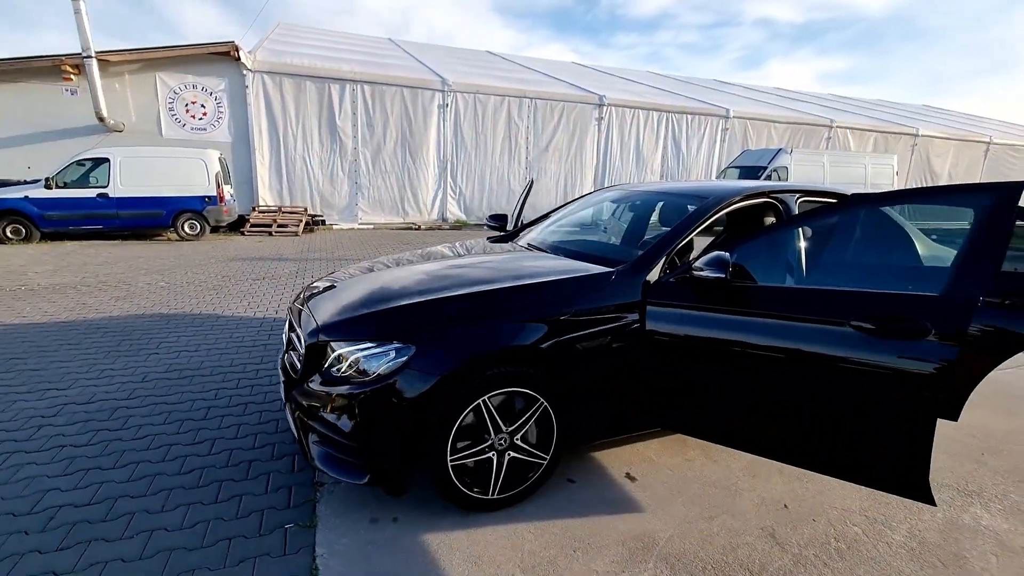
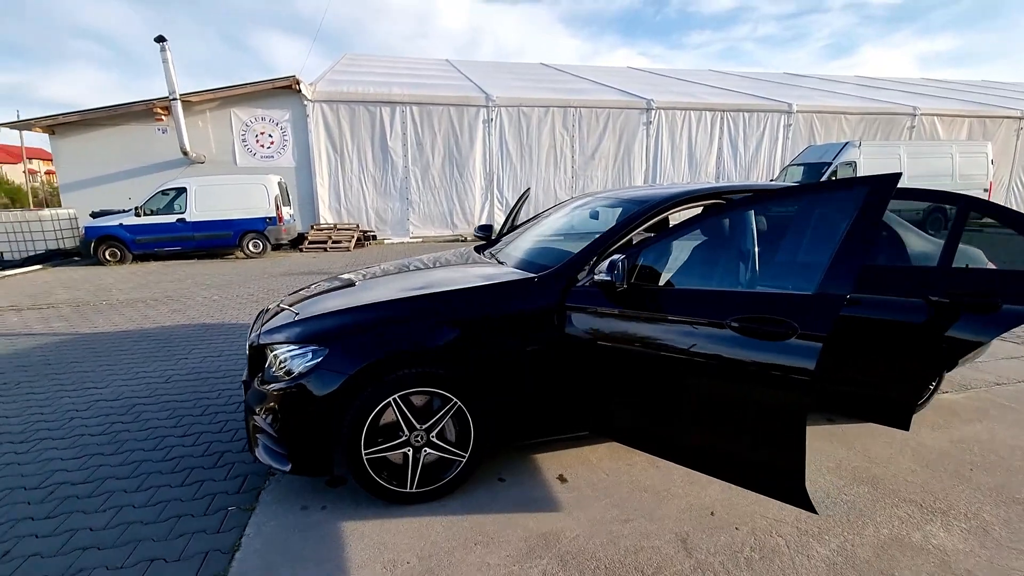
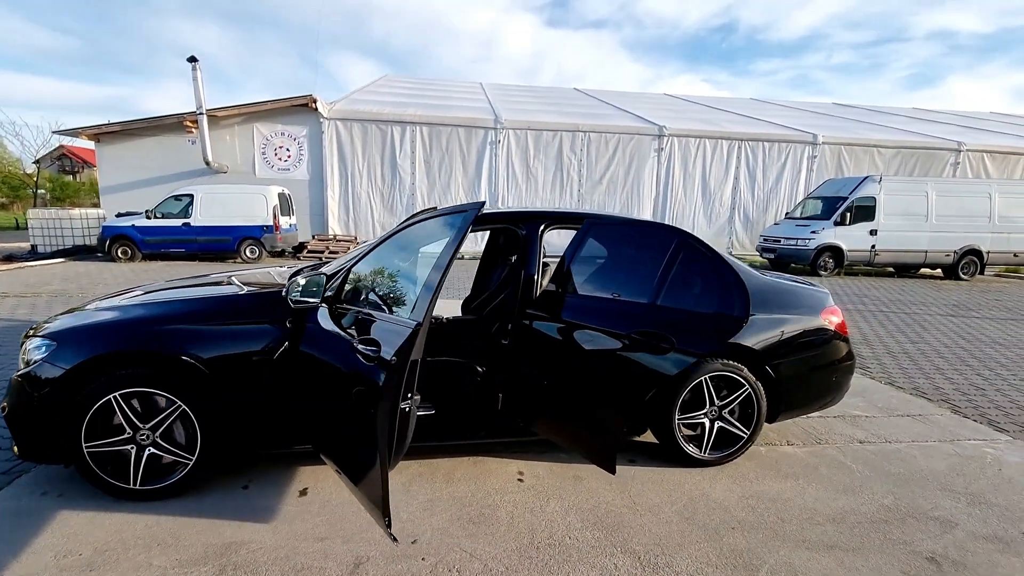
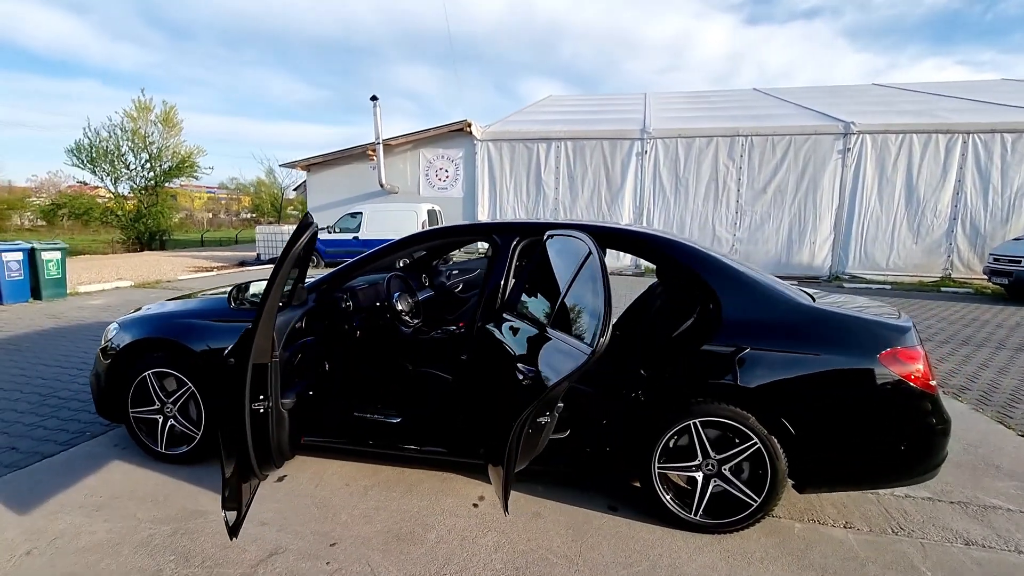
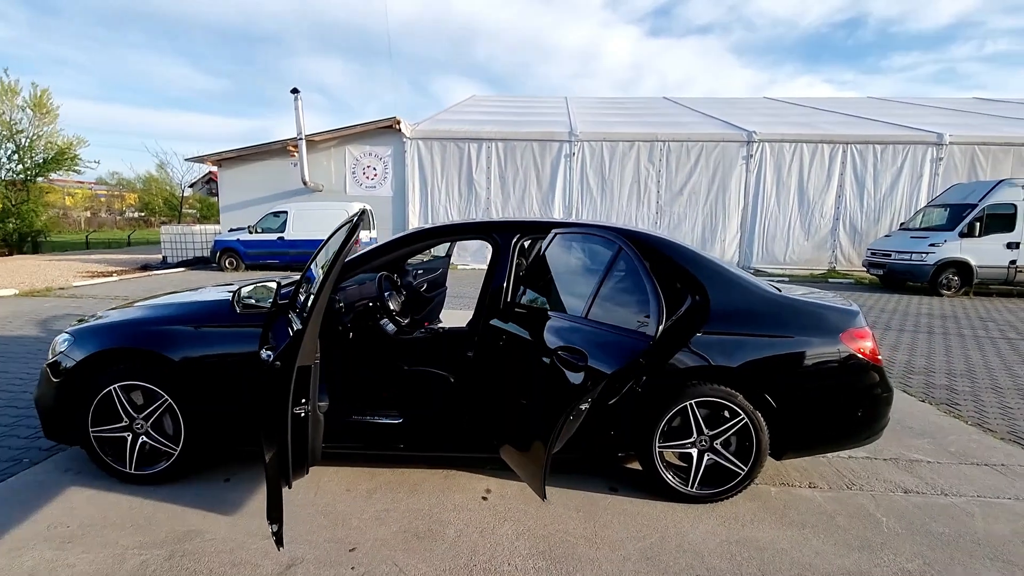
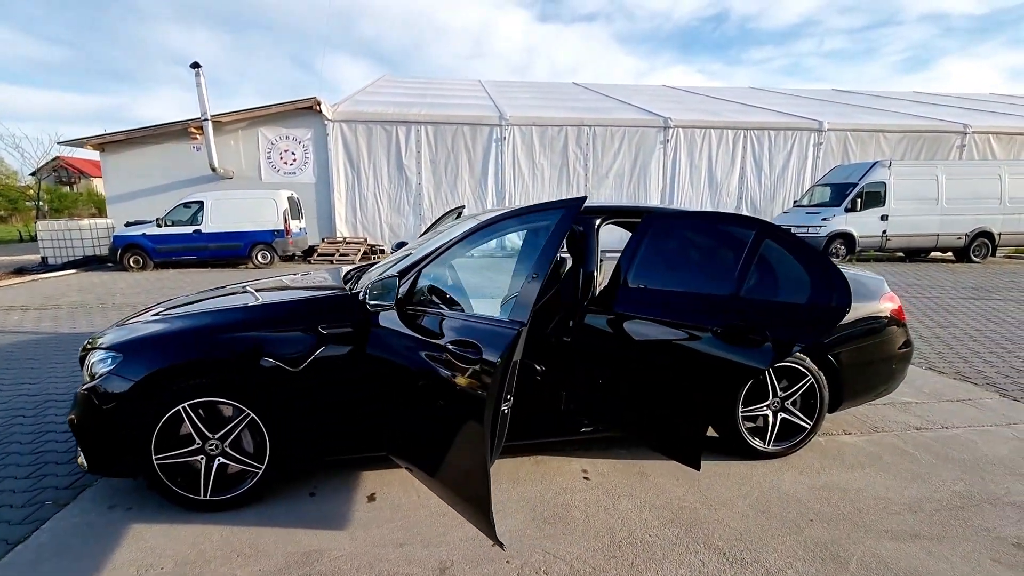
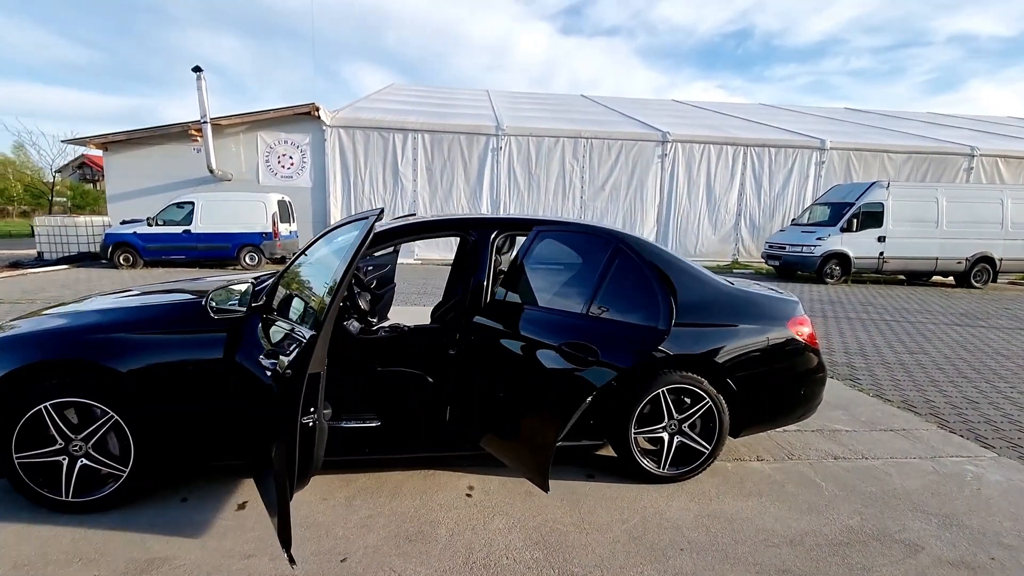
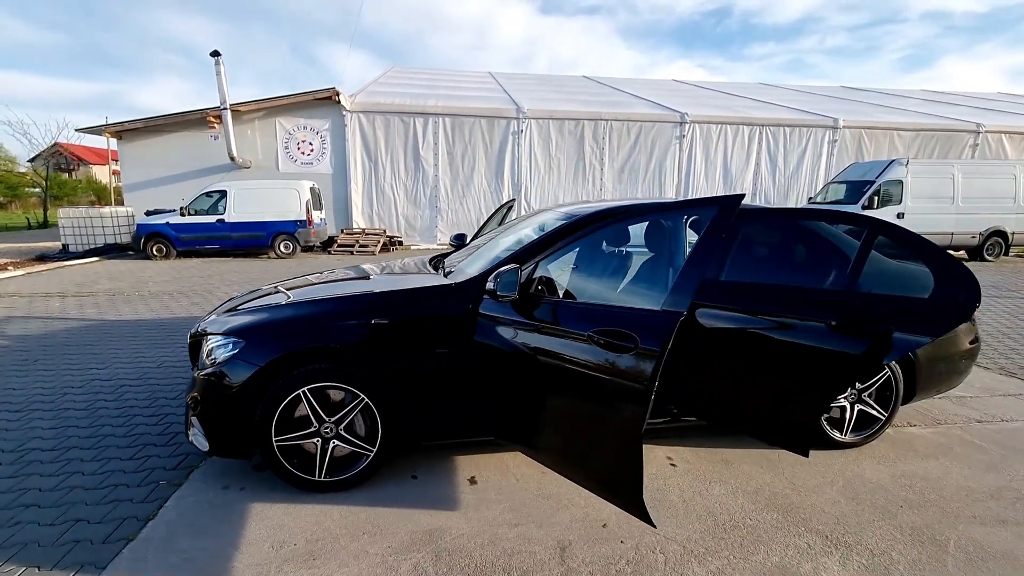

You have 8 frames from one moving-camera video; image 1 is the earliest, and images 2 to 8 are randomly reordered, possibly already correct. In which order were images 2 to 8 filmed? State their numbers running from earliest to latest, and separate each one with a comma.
2, 8, 6, 3, 7, 5, 4
